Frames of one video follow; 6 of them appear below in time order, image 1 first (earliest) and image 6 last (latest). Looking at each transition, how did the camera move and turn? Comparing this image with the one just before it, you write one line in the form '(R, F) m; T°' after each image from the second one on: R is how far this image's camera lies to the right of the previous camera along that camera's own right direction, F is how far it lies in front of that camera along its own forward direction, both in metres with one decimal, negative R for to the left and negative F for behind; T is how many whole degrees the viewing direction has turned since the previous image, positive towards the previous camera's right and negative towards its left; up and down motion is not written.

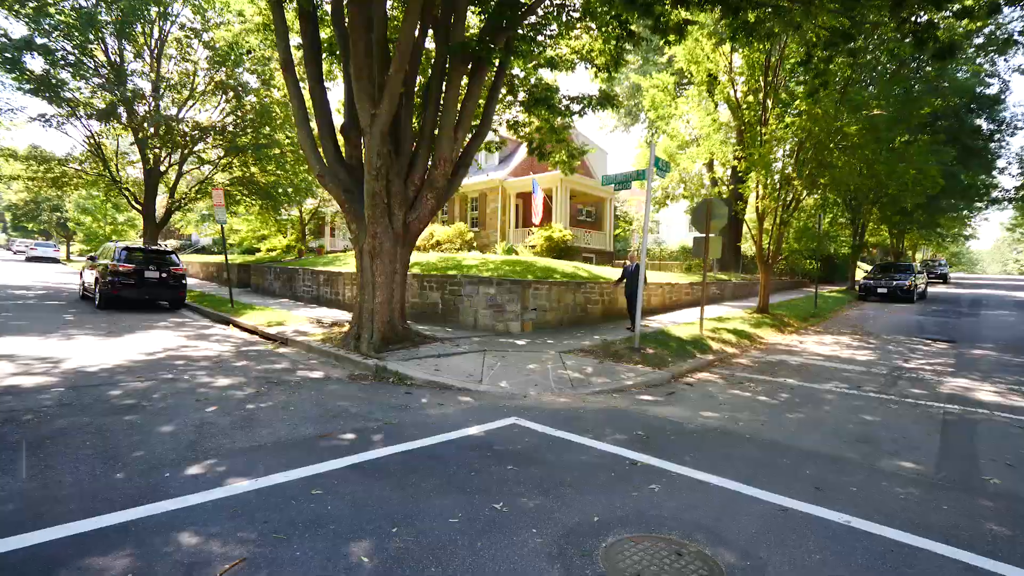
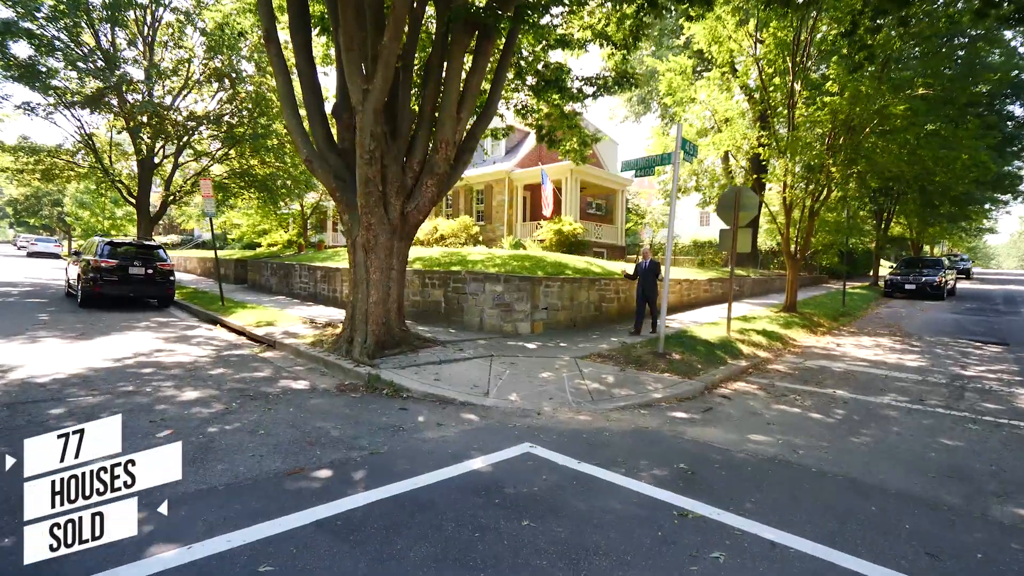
(-0.1, +0.9) m; -1°
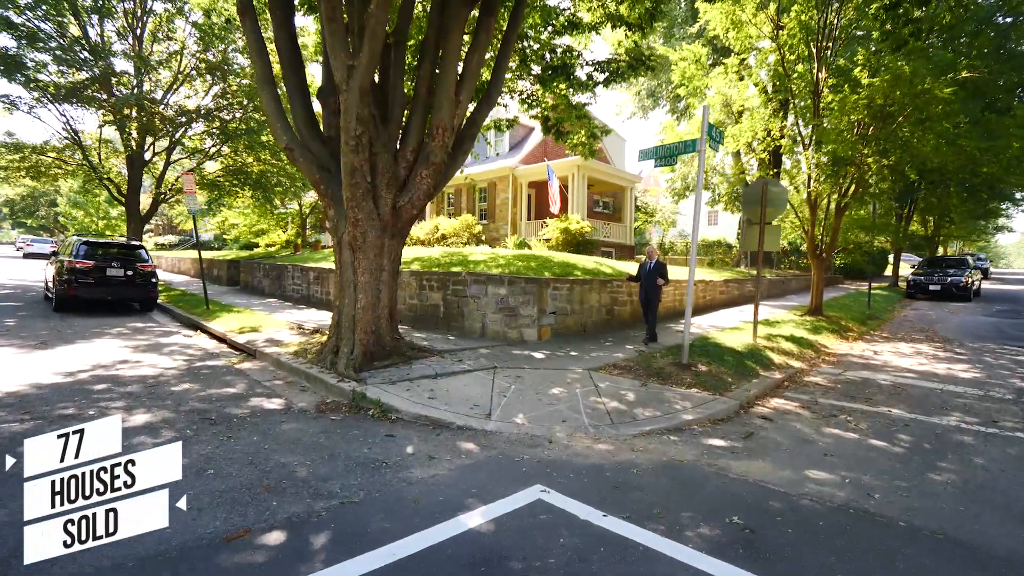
(0.0, +0.9) m; 0°
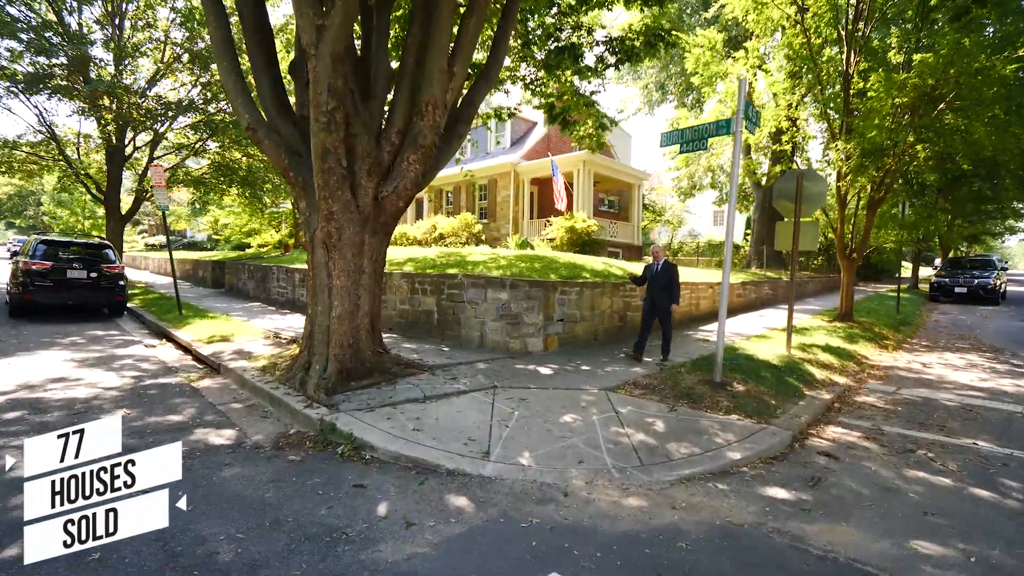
(0.0, +1.1) m; 0°
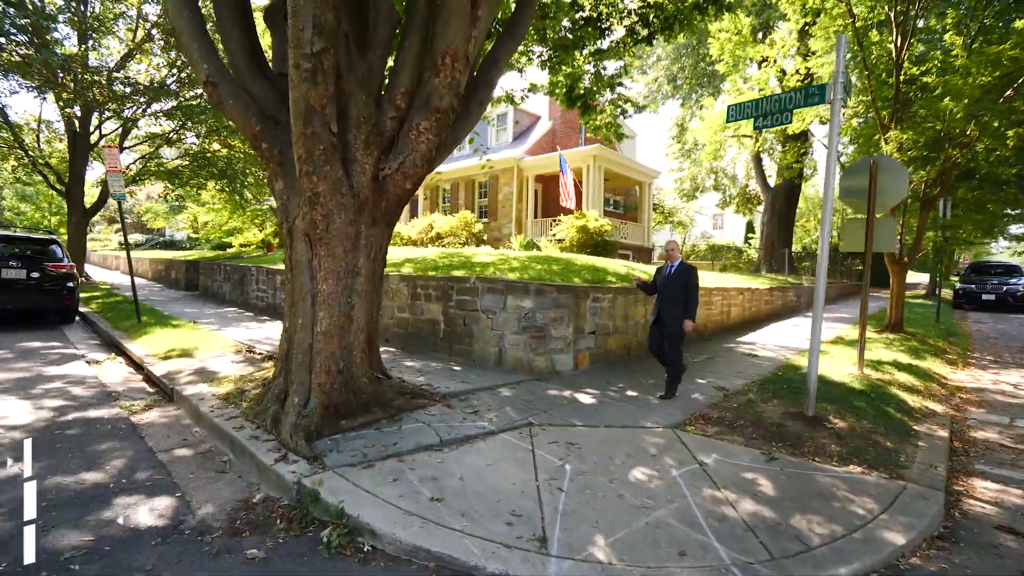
(-0.5, +1.4) m; +1°
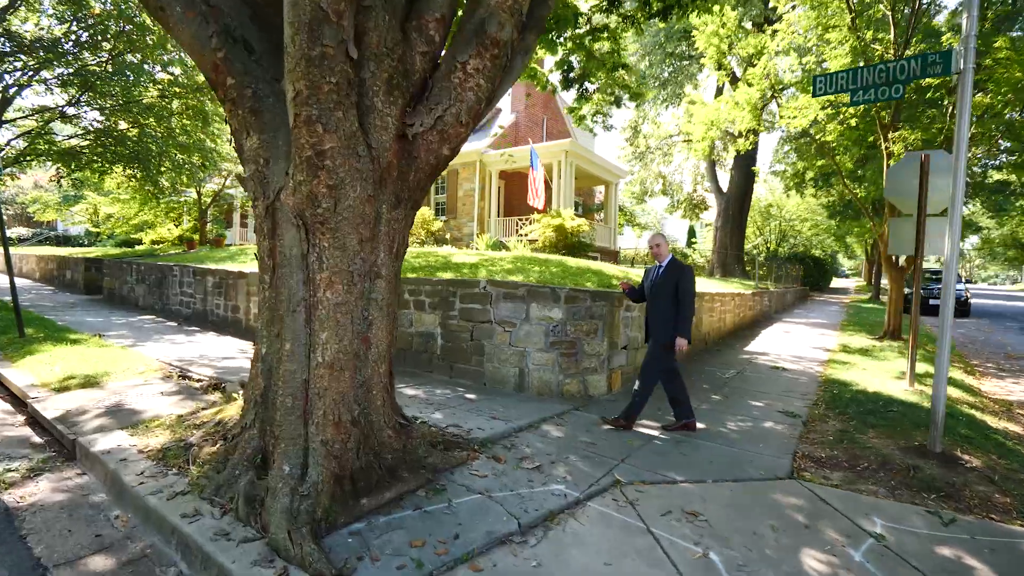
(-1.0, +1.3) m; +8°
